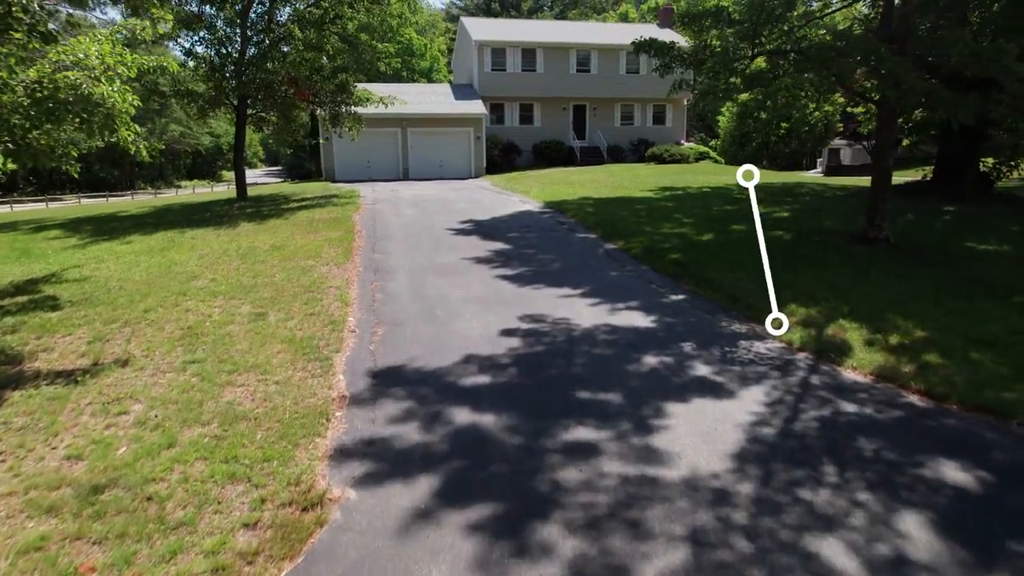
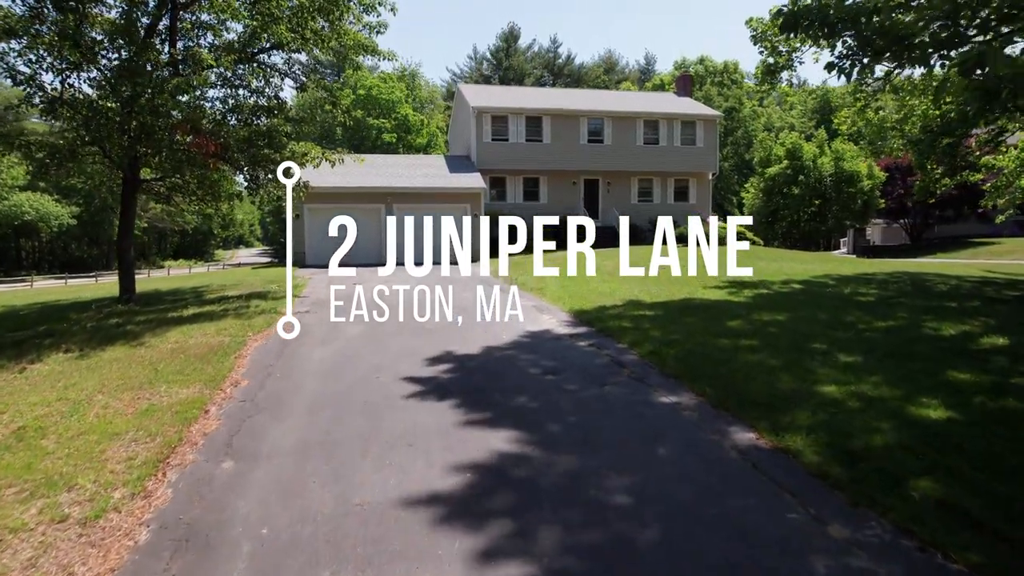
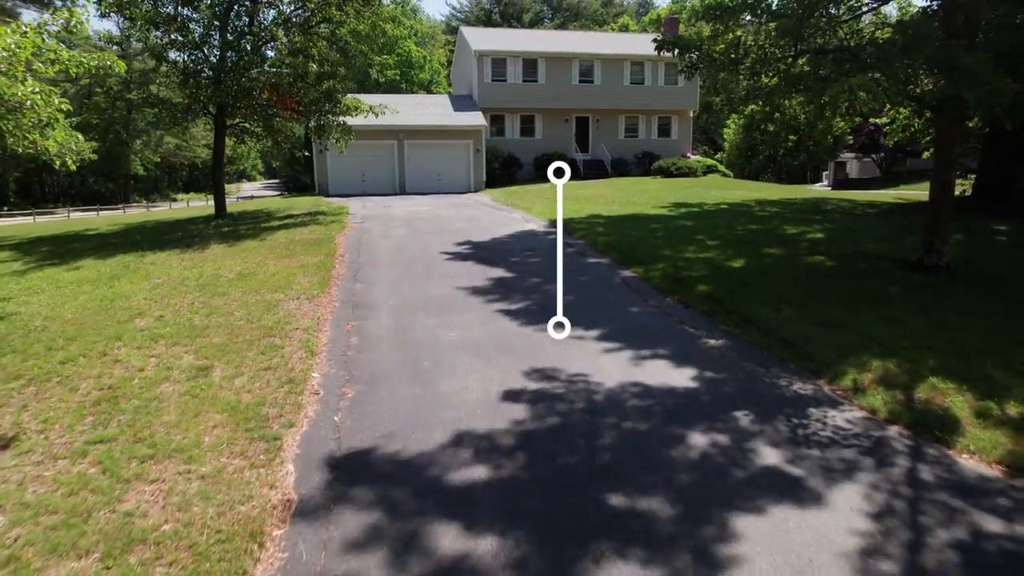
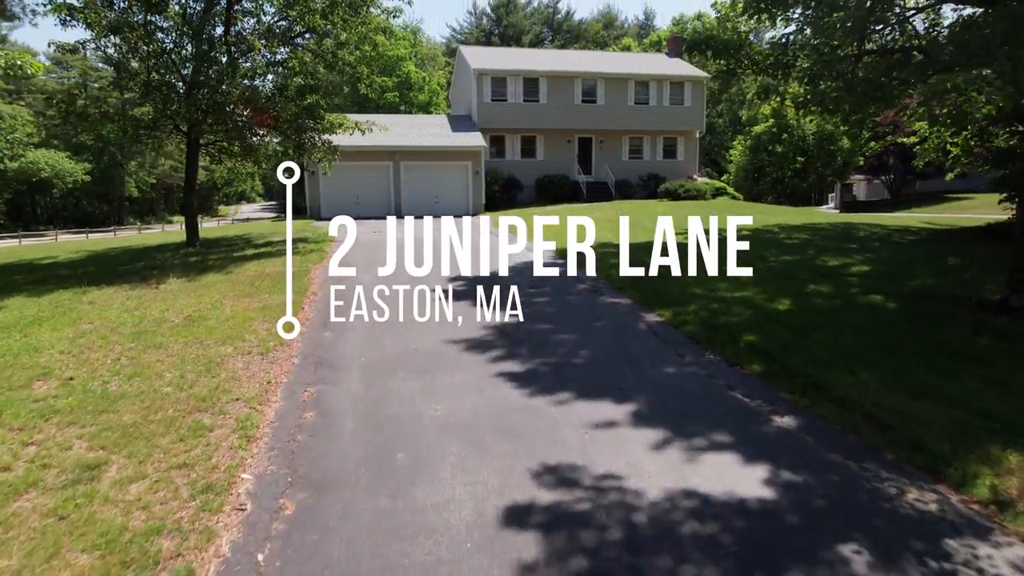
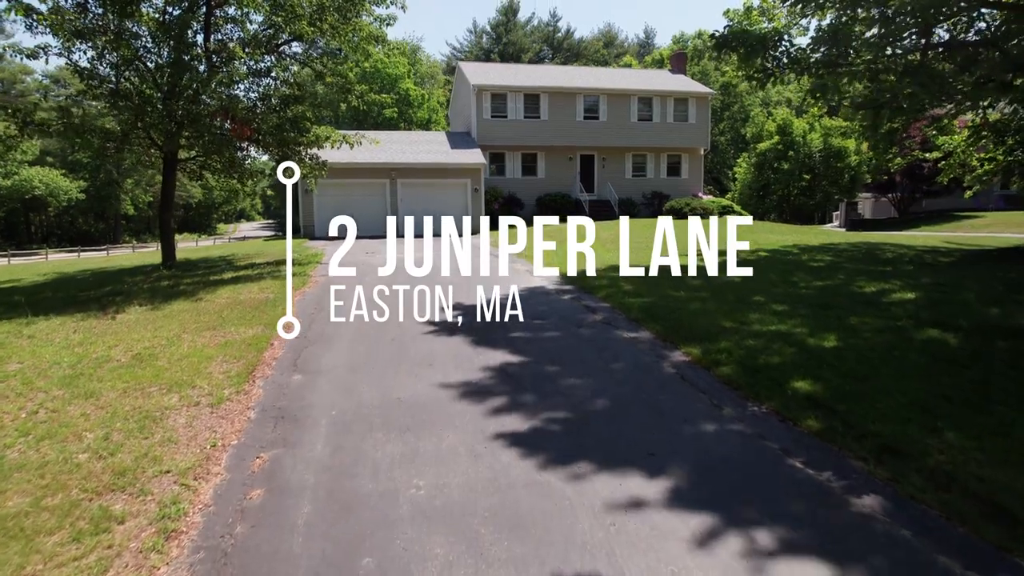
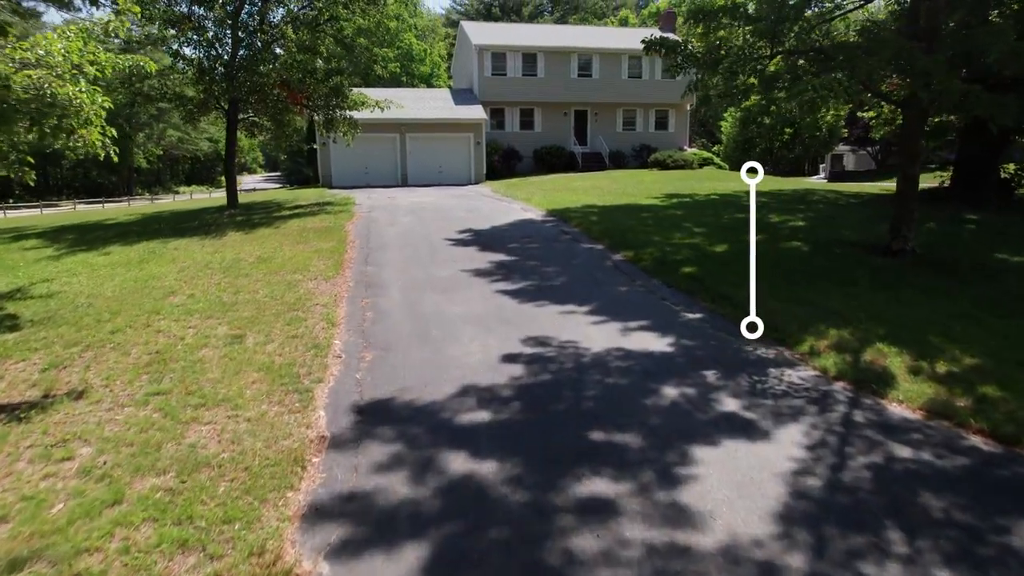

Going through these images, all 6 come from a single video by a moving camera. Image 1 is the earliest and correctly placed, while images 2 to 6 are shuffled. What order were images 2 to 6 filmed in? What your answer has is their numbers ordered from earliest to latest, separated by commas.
6, 3, 4, 5, 2
